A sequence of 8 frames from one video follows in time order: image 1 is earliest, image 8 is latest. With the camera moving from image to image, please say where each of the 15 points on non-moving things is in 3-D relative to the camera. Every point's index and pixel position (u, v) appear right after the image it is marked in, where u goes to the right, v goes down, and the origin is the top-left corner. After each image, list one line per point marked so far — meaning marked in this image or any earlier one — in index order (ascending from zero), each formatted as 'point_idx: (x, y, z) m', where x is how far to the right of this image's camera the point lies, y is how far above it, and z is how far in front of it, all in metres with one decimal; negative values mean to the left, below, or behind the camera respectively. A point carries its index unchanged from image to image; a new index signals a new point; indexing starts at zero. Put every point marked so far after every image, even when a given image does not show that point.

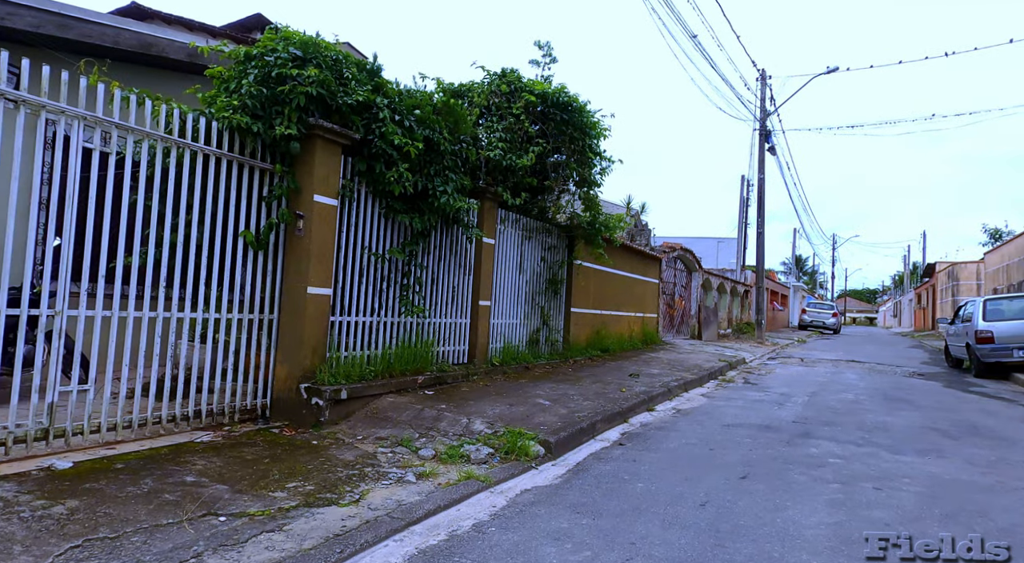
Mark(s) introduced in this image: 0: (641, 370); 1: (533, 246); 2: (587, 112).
0: (+2.2, -1.5, +9.6) m
1: (+0.3, +0.6, +9.4) m
2: (+1.2, +2.7, +9.1) m
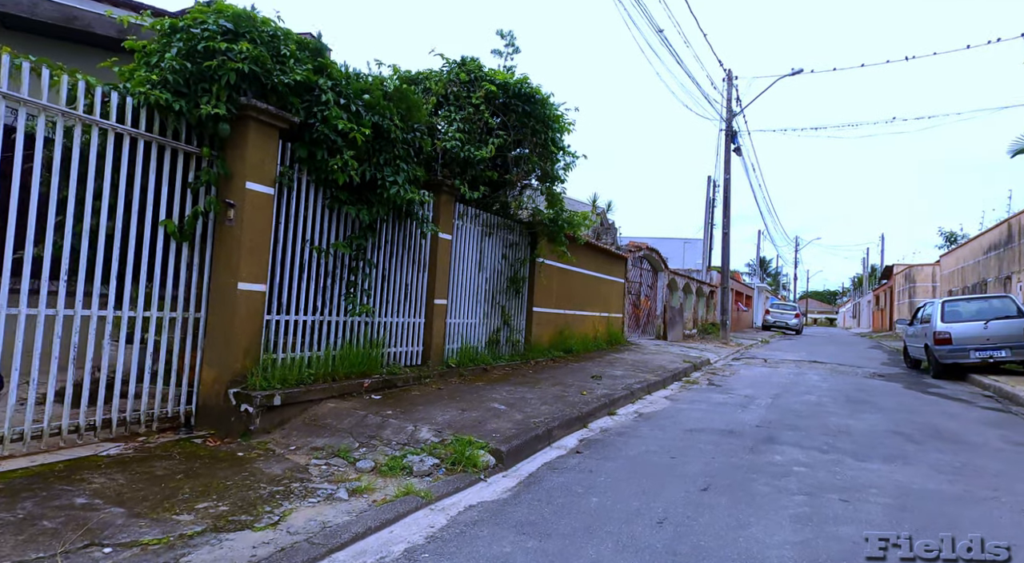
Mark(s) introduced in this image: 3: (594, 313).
0: (+1.5, -1.5, +9.3) m
1: (-0.3, +0.6, +9.0) m
2: (+0.6, +2.7, +8.8) m
3: (+1.9, -0.7, +12.8) m
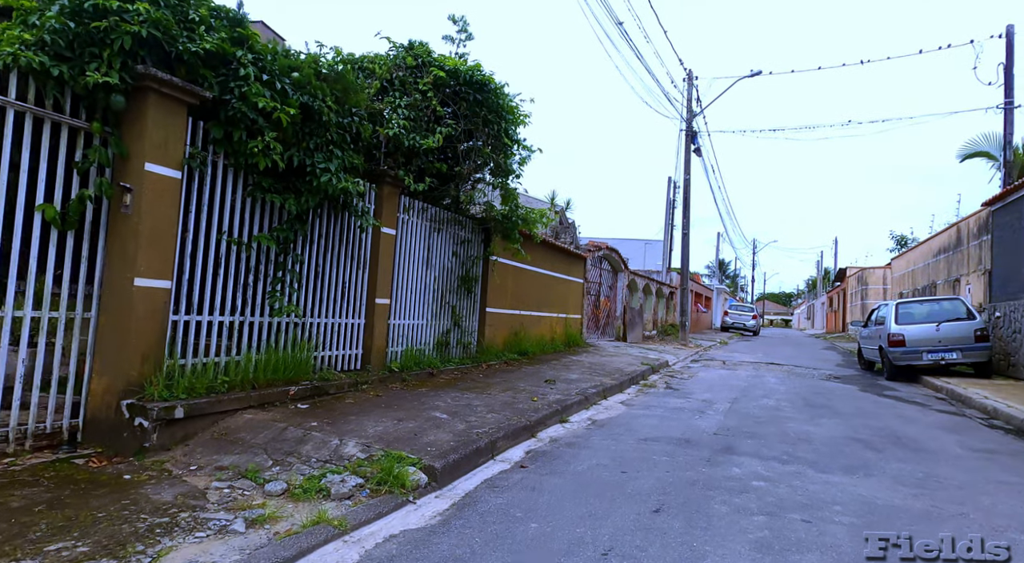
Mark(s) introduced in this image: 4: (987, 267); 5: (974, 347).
0: (+0.7, -1.5, +8.9) m
1: (-1.1, +0.6, +8.5) m
2: (-0.1, +2.8, +8.3) m
3: (+0.9, -0.7, +12.5) m
4: (+10.6, +0.3, +12.4) m
5: (+8.9, -1.3, +10.8) m
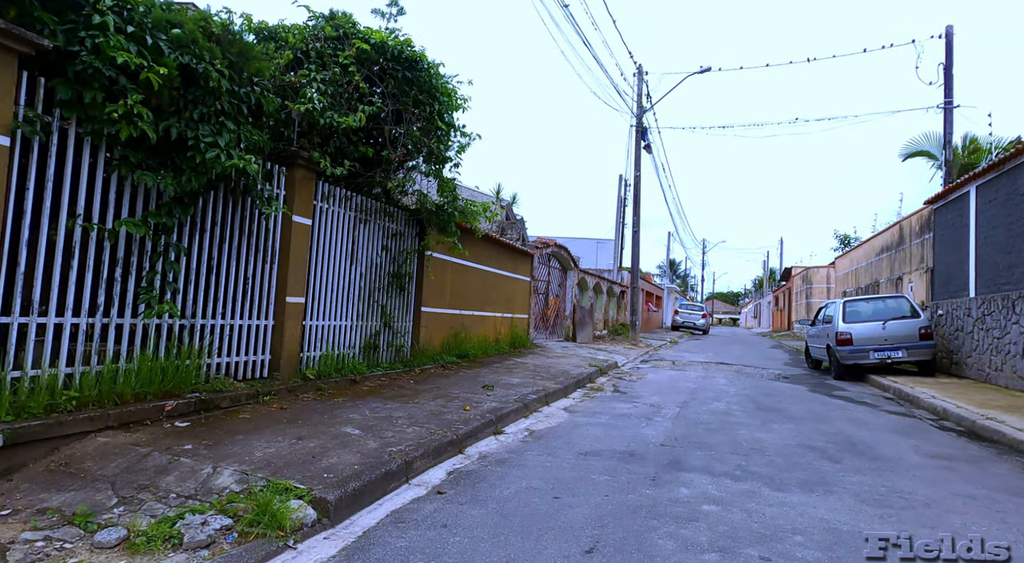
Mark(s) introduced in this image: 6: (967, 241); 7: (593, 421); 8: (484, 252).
0: (-0.2, -1.5, +8.3) m
1: (-1.9, +0.7, +7.7) m
2: (-1.0, +2.8, +7.6) m
3: (-0.3, -0.7, +11.8) m
4: (+9.3, +0.4, +12.5) m
5: (+7.8, -1.2, +10.8) m
6: (+8.8, +0.8, +10.8) m
7: (+0.9, -1.6, +6.6) m
8: (-0.6, +0.6, +11.0) m
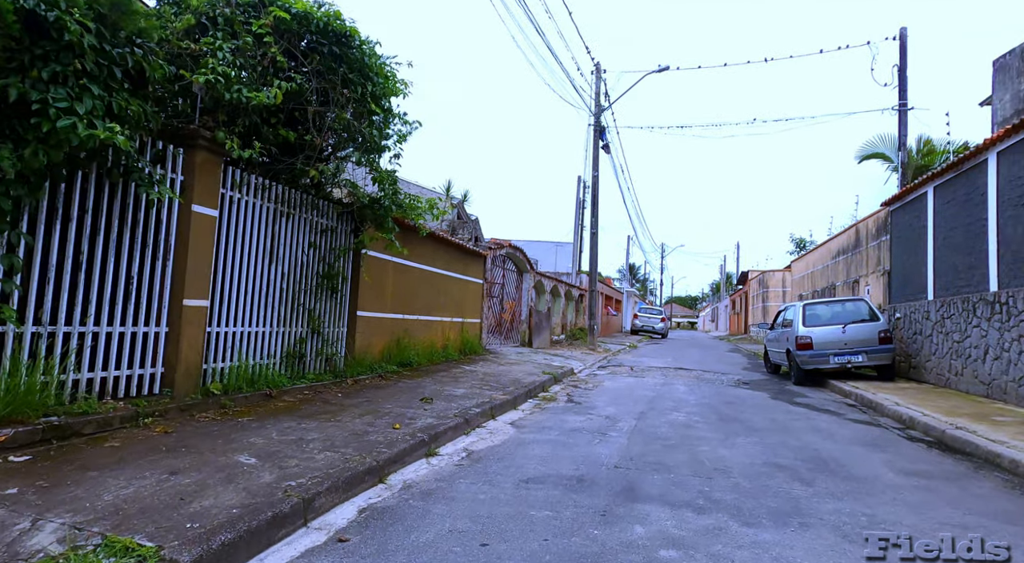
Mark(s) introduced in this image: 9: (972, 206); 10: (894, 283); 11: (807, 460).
0: (-0.9, -1.5, +7.5) m
1: (-2.7, +0.7, +6.9) m
2: (-1.7, +2.8, +6.8) m
3: (-1.3, -0.7, +11.0) m
4: (+8.3, +0.3, +12.4) m
5: (+6.9, -1.3, +10.5) m
6: (+7.8, +0.7, +10.6) m
7: (+0.3, -1.6, +5.9) m
8: (-1.5, +0.5, +10.2) m
9: (+7.3, +1.2, +9.0) m
10: (+8.1, 0.0, +11.9) m
11: (+2.7, -1.6, +5.2) m
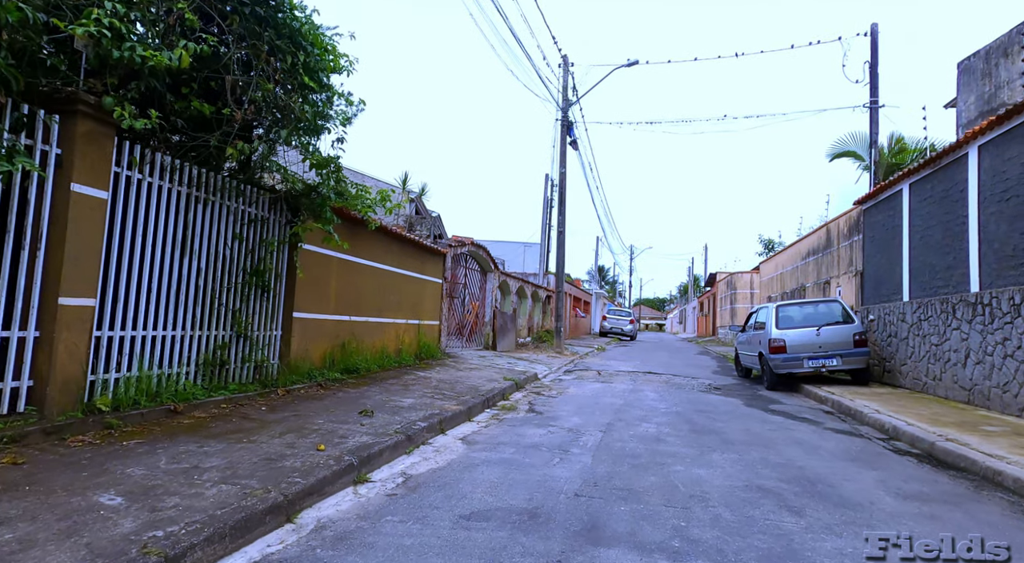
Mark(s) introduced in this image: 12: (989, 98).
0: (-1.5, -1.4, +6.7) m
1: (-3.2, +0.7, +6.0) m
2: (-2.2, +2.8, +6.0) m
3: (-2.1, -0.7, +10.2) m
4: (+7.5, +0.3, +12.1) m
5: (+6.1, -1.3, +10.1) m
6: (+7.1, +0.7, +10.3) m
7: (-0.2, -1.6, +5.2) m
8: (-2.2, +0.6, +9.4) m
9: (+6.7, +1.2, +8.6) m
10: (+7.3, 0.0, +11.6) m
11: (+2.3, -1.6, +4.6) m
12: (+14.1, +5.4, +16.7) m
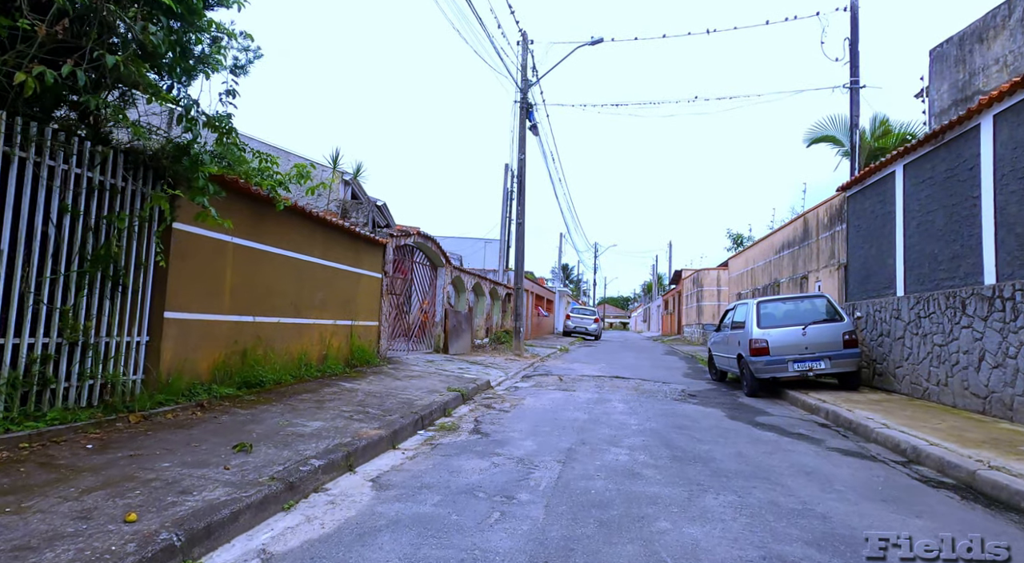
0: (-2.1, -1.3, +5.1) m
1: (-3.7, +0.8, +4.3) m
2: (-2.8, +2.9, +4.4) m
3: (-2.9, -0.6, +8.6) m
4: (+6.5, +0.4, +11.0) m
5: (+5.3, -1.2, +9.0) m
6: (+6.3, +0.8, +9.2) m
7: (-0.7, -1.5, +3.7) m
8: (-3.0, +0.7, +7.8) m
9: (+6.0, +1.3, +7.5) m
10: (+6.4, +0.1, +10.6) m
11: (+1.8, -1.5, +3.2) m
12: (+12.9, +5.6, +16.1) m
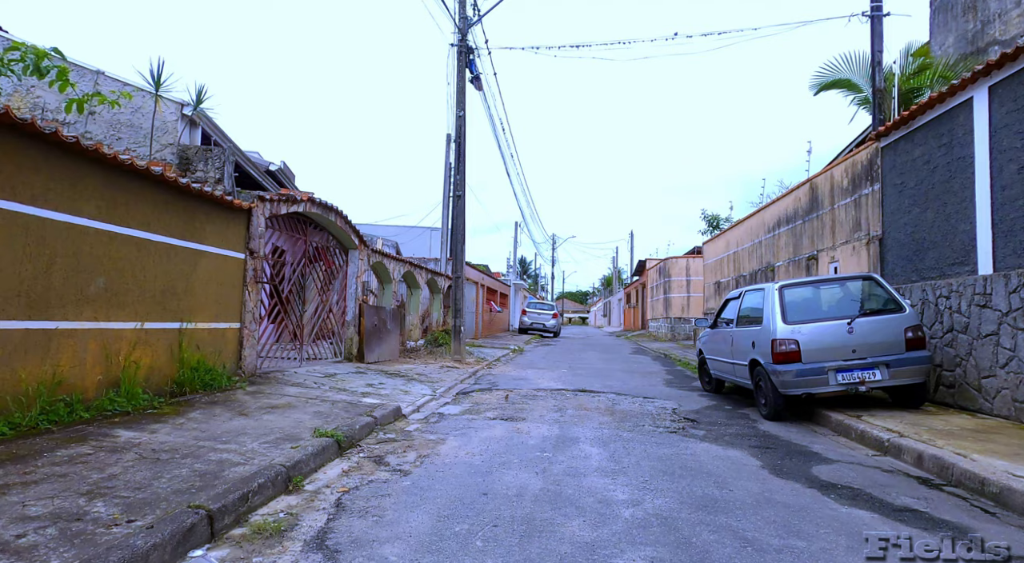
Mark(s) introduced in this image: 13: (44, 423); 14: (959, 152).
0: (-2.7, -1.2, +1.8) m
1: (-4.3, +1.0, +0.9) m
2: (-3.4, +3.1, +1.0) m
3: (-3.7, -0.4, +5.2) m
4: (+5.4, +0.7, +8.4) m
5: (+4.4, -0.9, +6.3) m
6: (+5.3, +1.2, +6.5) m
7: (-1.2, -1.3, +0.5) m
8: (-3.8, +0.9, +4.4) m
9: (+5.1, +1.6, +4.8) m
10: (+5.4, +0.4, +7.9) m
11: (+1.3, -1.3, +0.2) m
12: (+11.3, +6.0, +13.8) m
13: (-3.6, -1.1, +4.5) m
14: (+5.3, +1.5, +6.7) m
